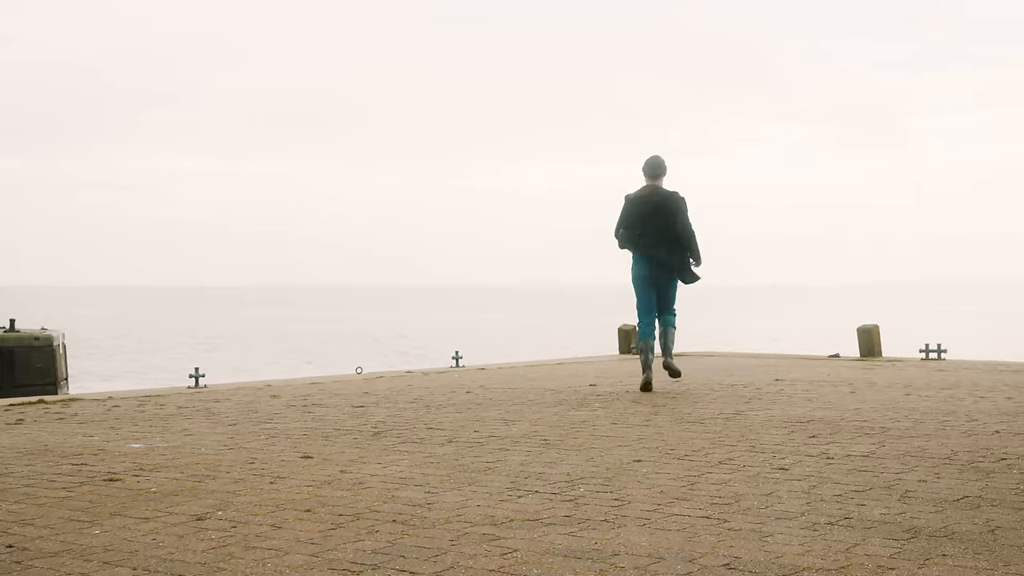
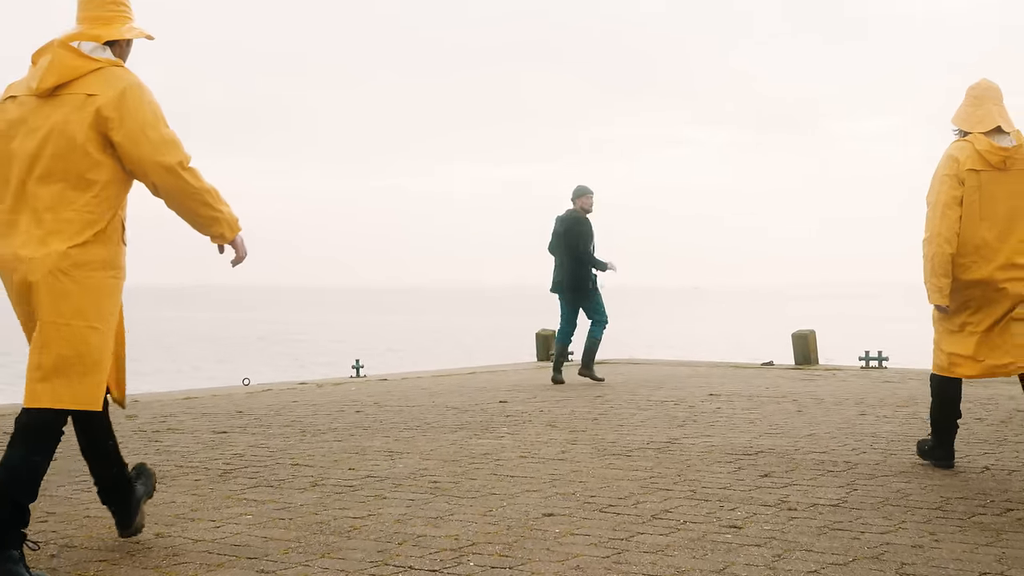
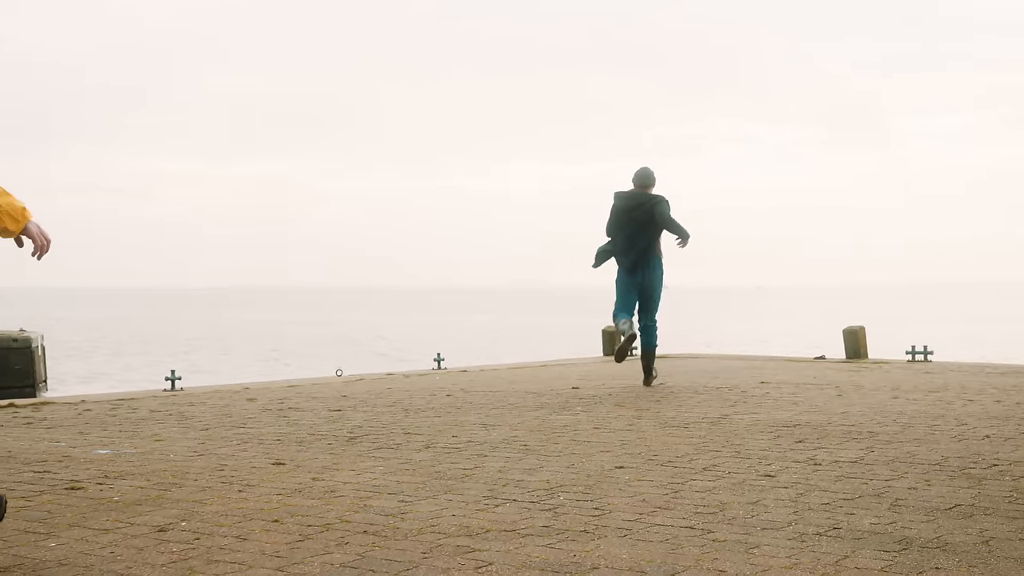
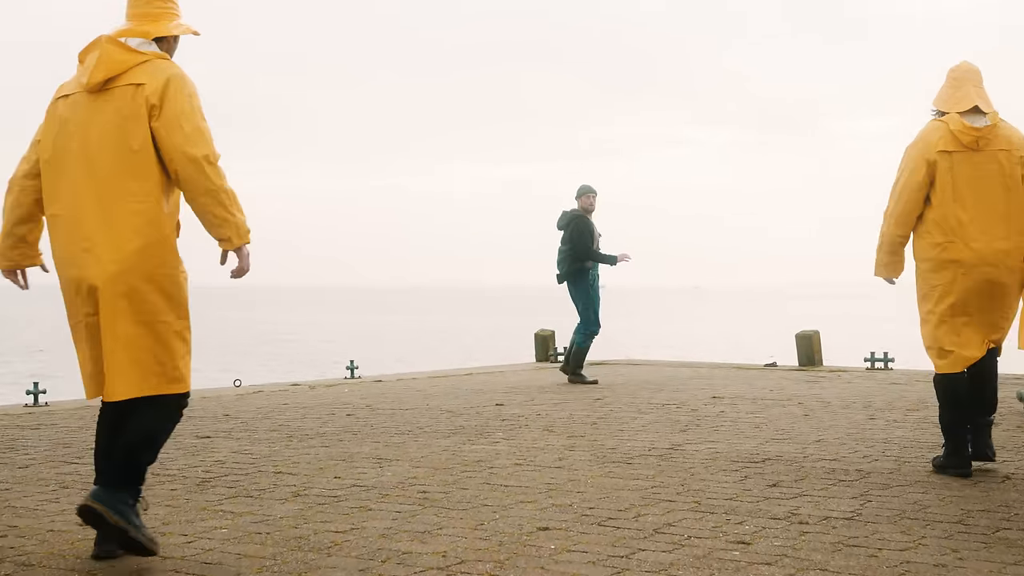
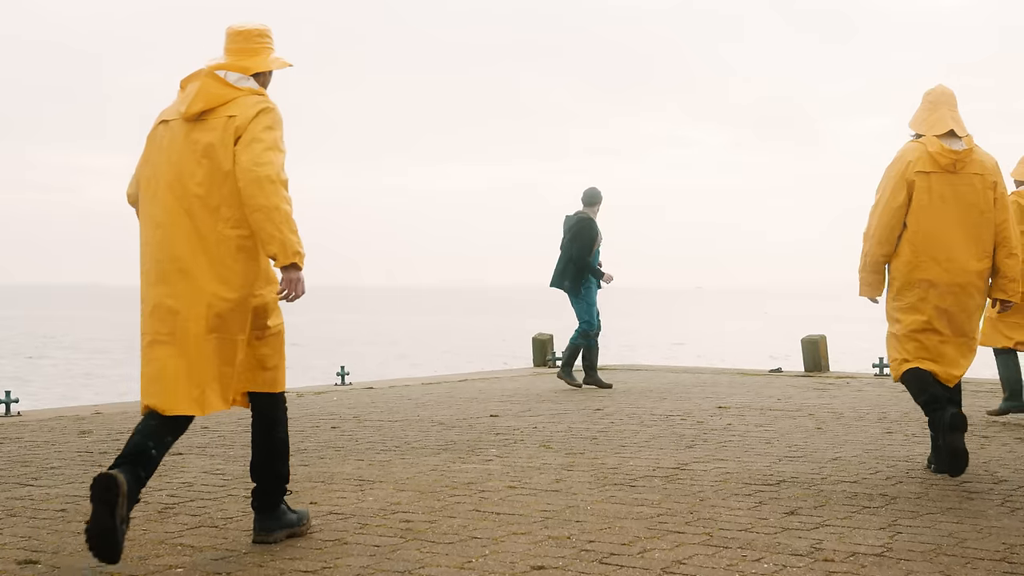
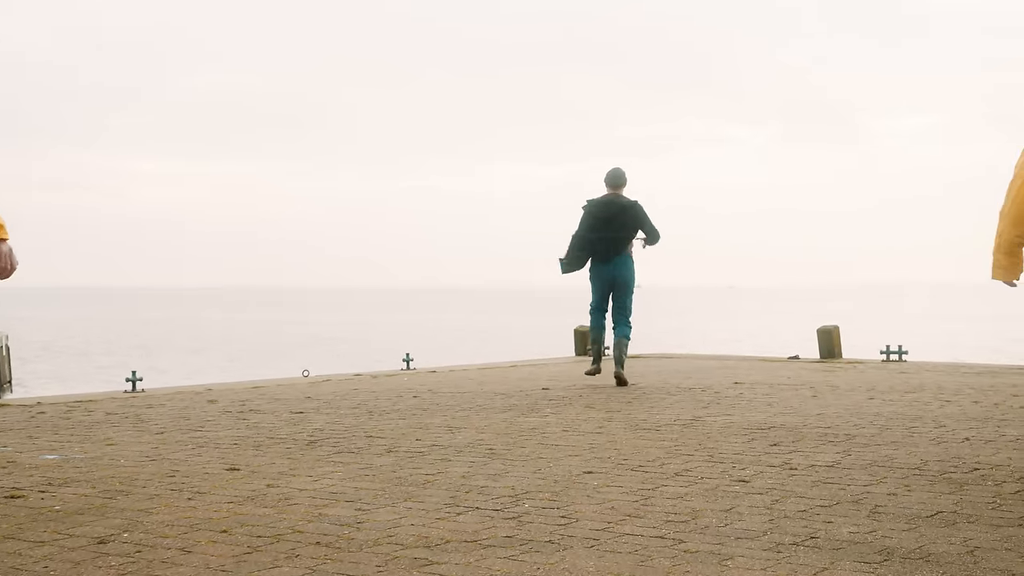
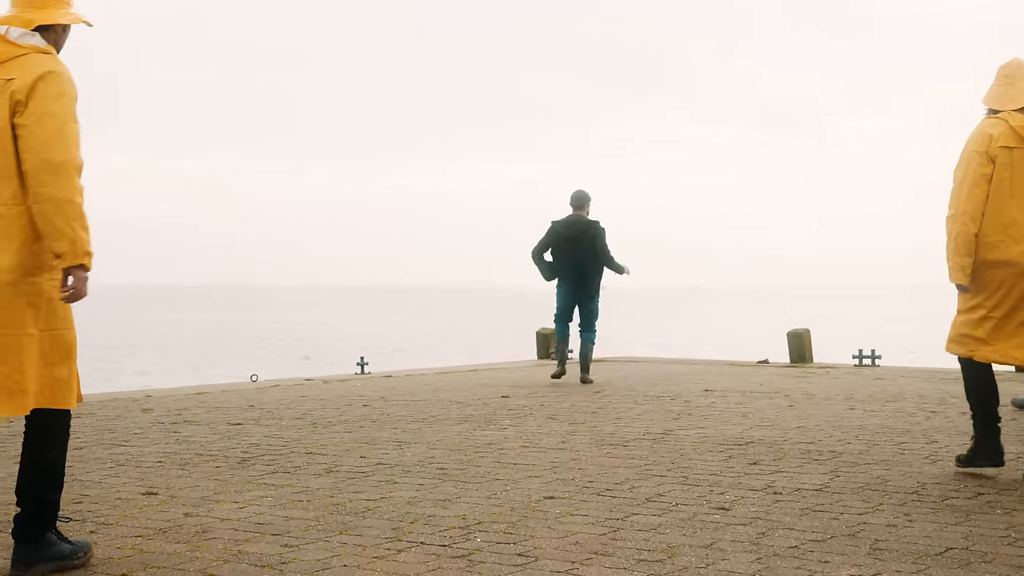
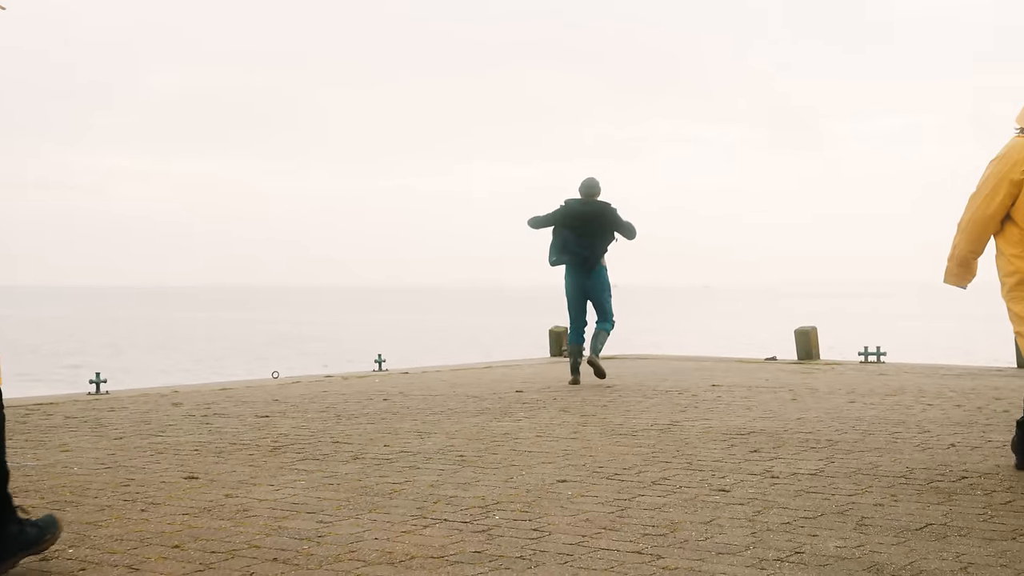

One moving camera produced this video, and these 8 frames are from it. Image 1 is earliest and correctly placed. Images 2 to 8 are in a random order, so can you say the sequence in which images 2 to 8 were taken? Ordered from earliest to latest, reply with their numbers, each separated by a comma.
3, 6, 8, 7, 2, 4, 5
